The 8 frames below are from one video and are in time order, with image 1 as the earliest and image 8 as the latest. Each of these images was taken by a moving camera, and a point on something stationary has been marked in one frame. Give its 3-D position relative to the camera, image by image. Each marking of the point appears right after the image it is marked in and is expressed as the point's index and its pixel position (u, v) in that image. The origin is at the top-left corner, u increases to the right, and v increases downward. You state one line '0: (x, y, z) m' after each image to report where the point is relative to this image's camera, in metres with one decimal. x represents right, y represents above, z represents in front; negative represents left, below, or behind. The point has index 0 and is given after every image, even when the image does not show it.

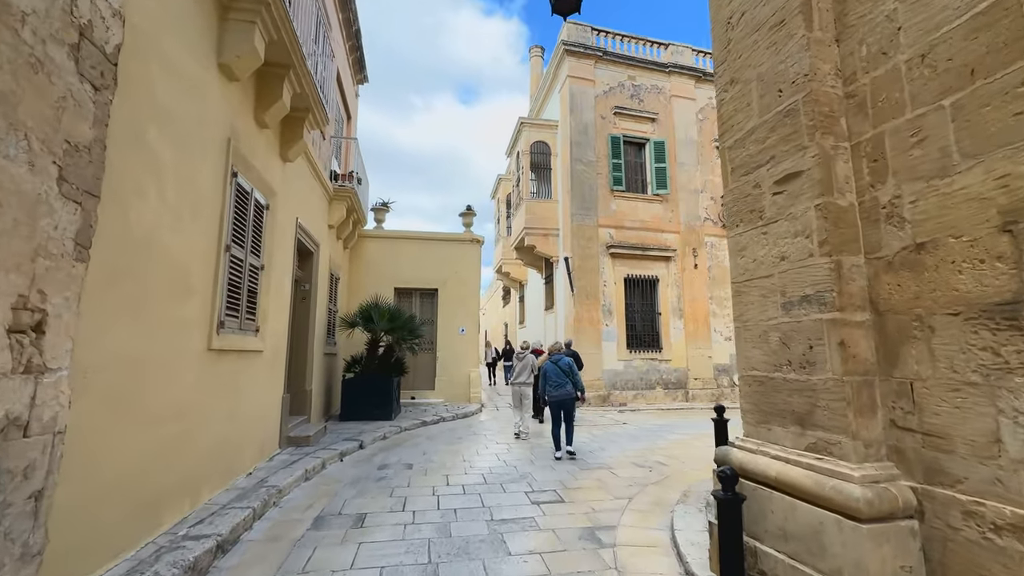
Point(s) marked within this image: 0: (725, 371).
0: (+6.4, -2.5, +13.5) m
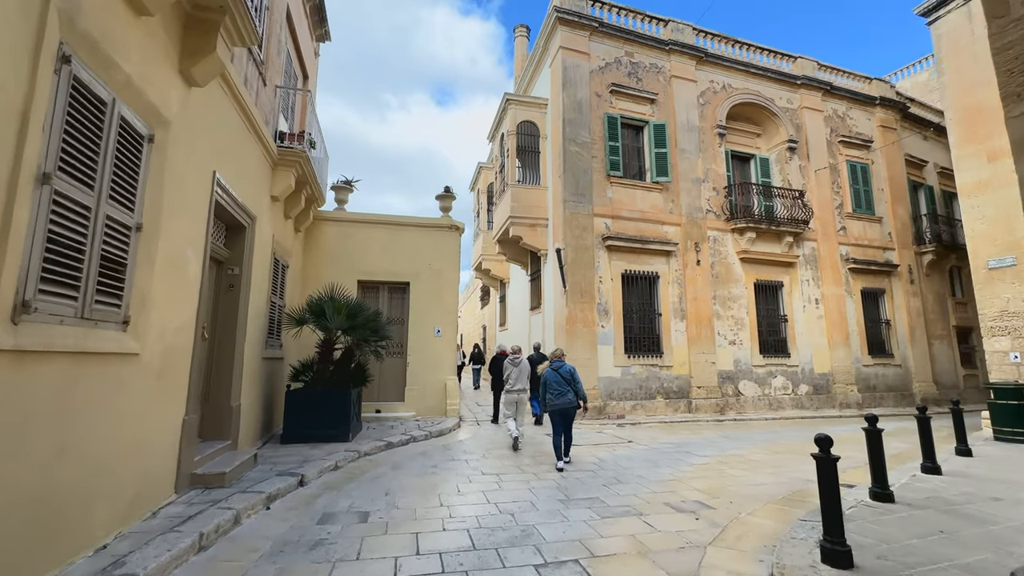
0: (+5.9, -2.5, +12.2) m
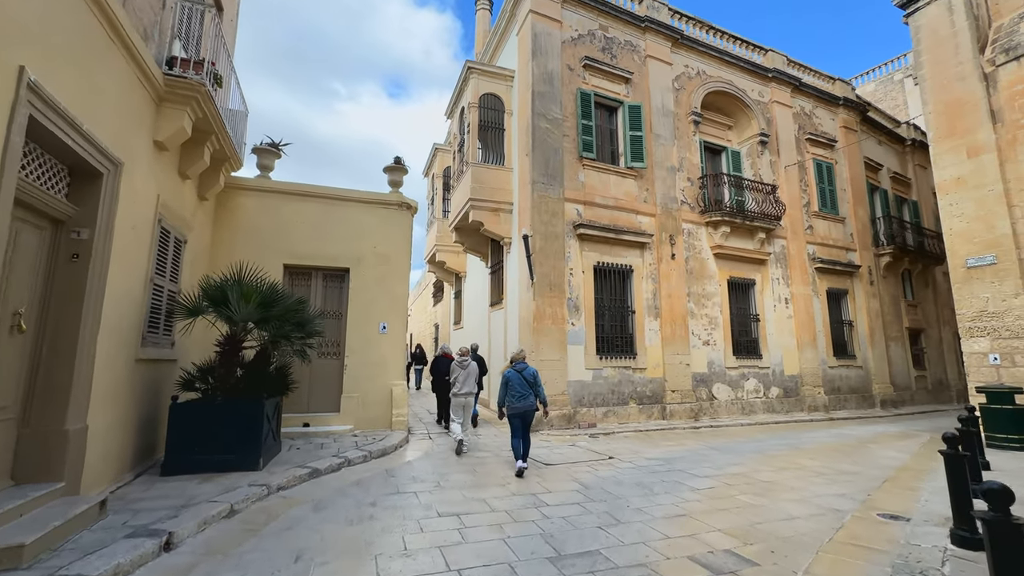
0: (+4.9, -2.4, +11.4) m
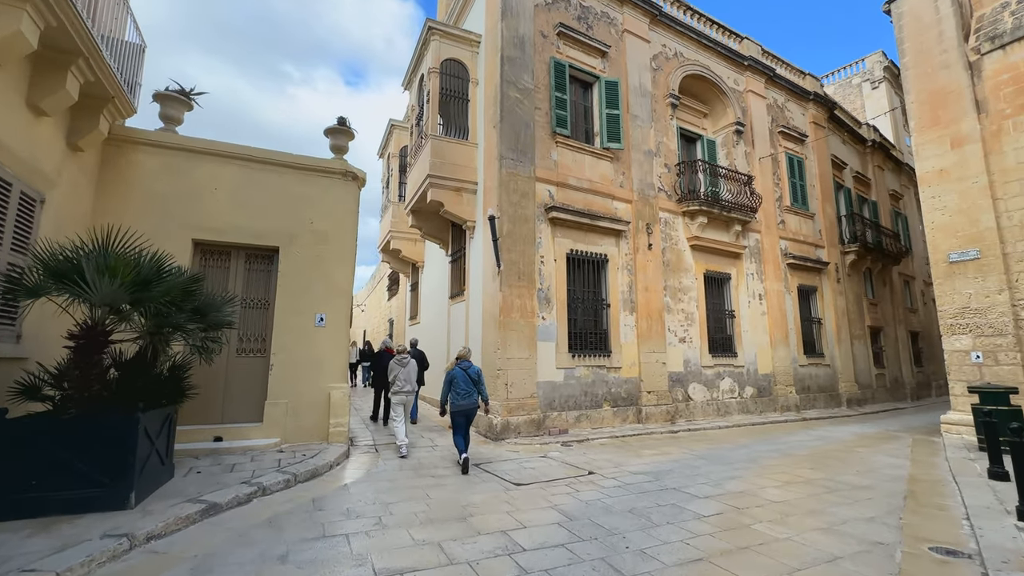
0: (+4.0, -2.2, +10.6) m
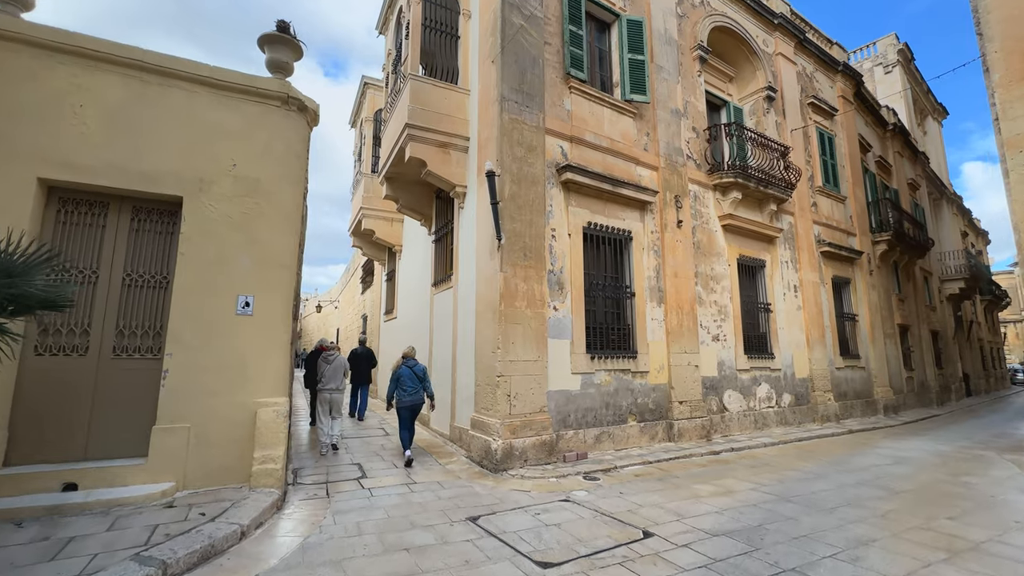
0: (+3.9, -2.0, +8.7) m
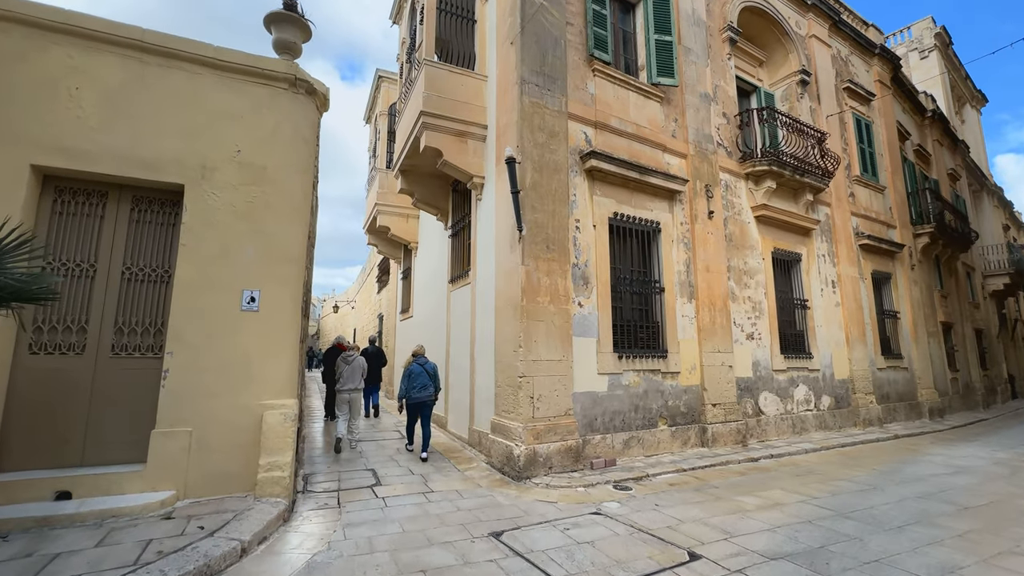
0: (+4.3, -1.9, +8.2) m
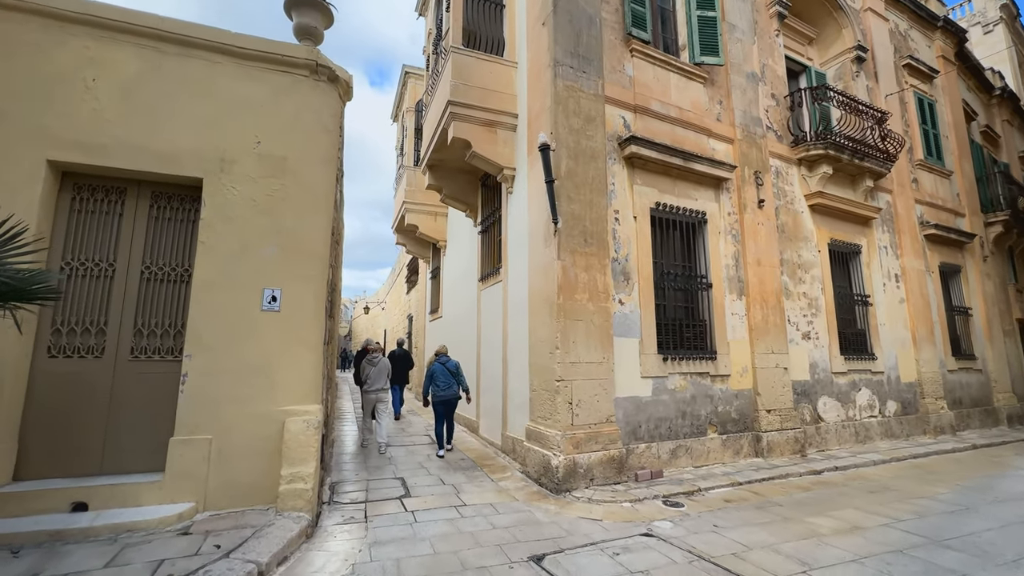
0: (+4.9, -1.8, +7.5) m
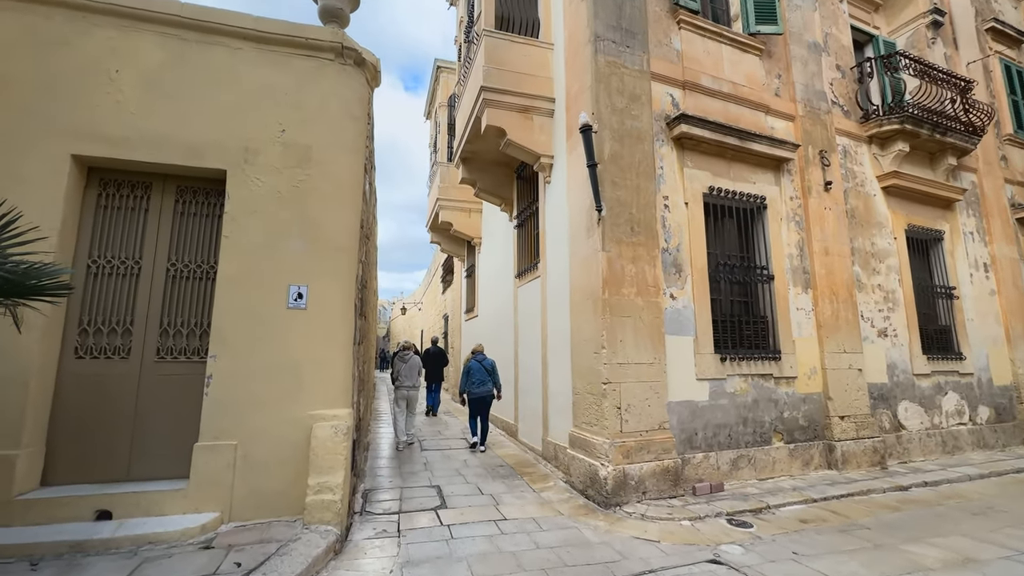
0: (+5.5, -1.7, +6.6) m
